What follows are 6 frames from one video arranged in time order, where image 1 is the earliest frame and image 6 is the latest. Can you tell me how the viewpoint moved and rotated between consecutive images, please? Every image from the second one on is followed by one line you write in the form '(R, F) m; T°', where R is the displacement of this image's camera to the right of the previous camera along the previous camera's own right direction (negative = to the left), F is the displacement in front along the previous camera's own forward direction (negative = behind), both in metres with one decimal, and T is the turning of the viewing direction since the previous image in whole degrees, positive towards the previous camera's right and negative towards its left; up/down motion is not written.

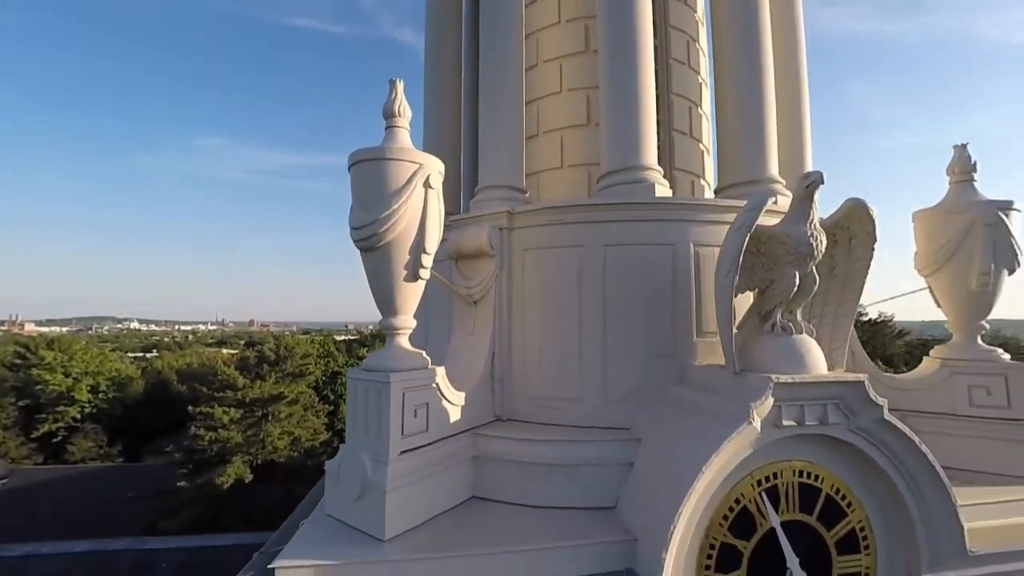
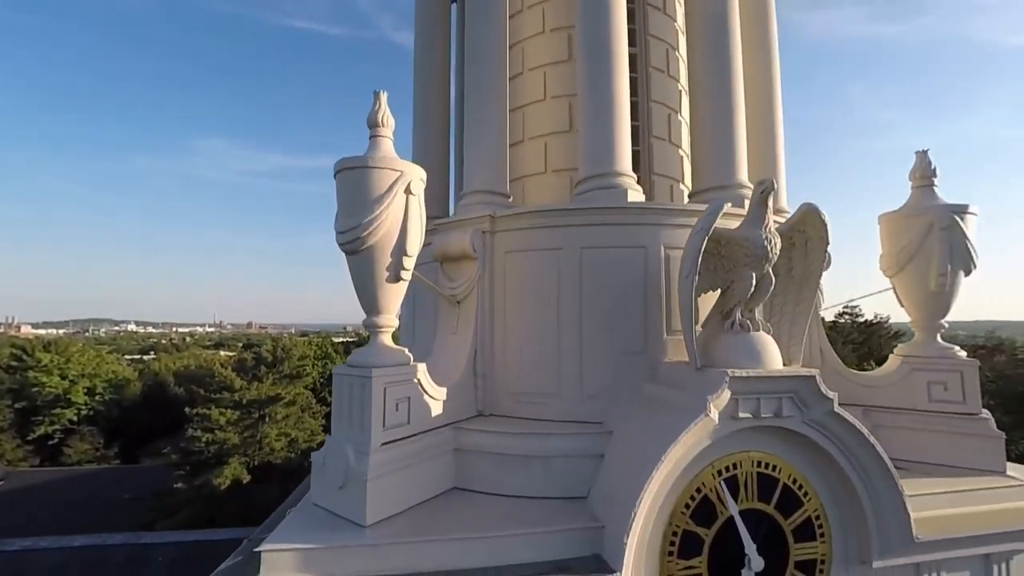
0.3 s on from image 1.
(+0.2, -0.3) m; 0°
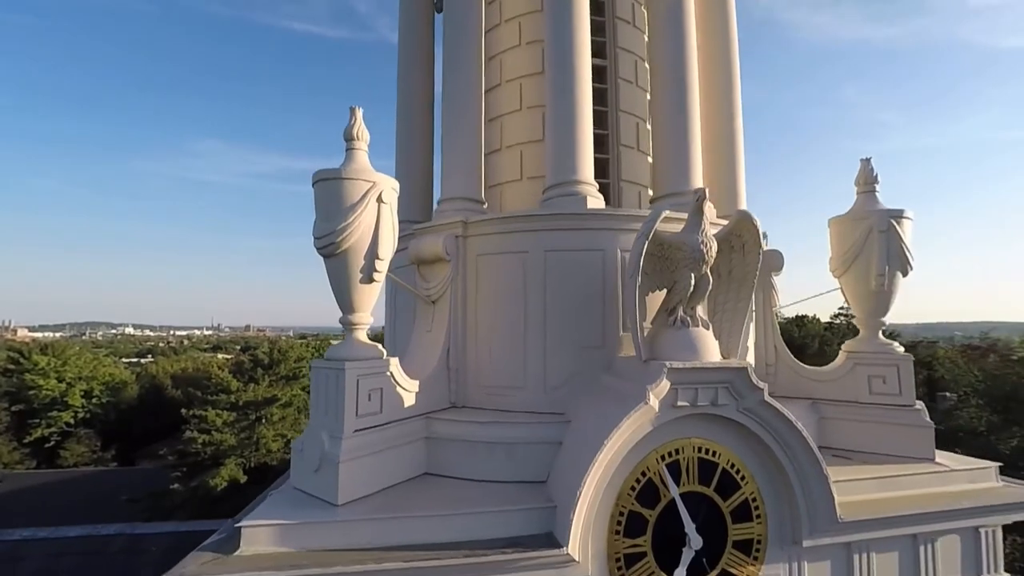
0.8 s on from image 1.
(+0.4, -0.6) m; 0°
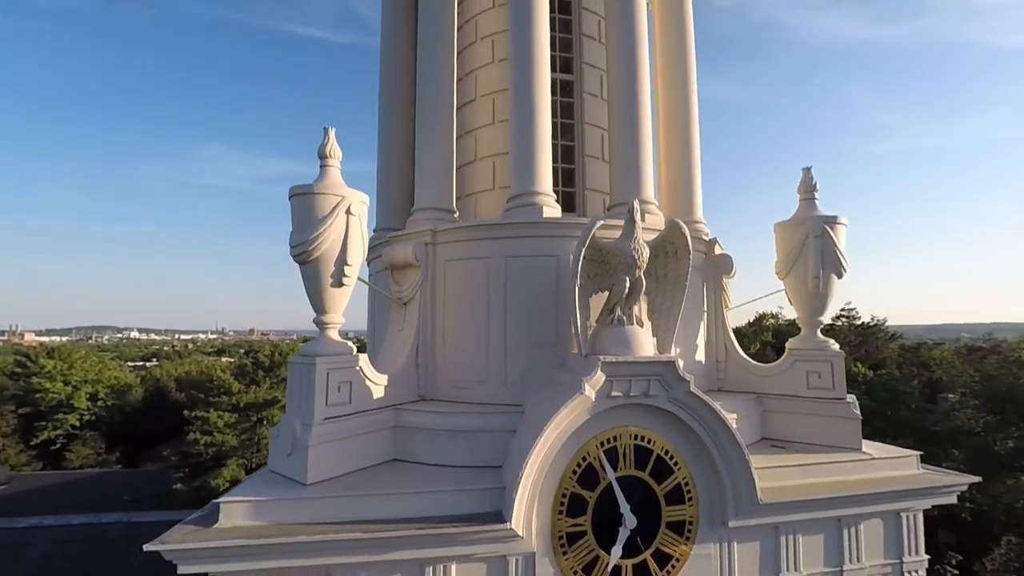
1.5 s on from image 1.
(+0.6, -0.7) m; 0°
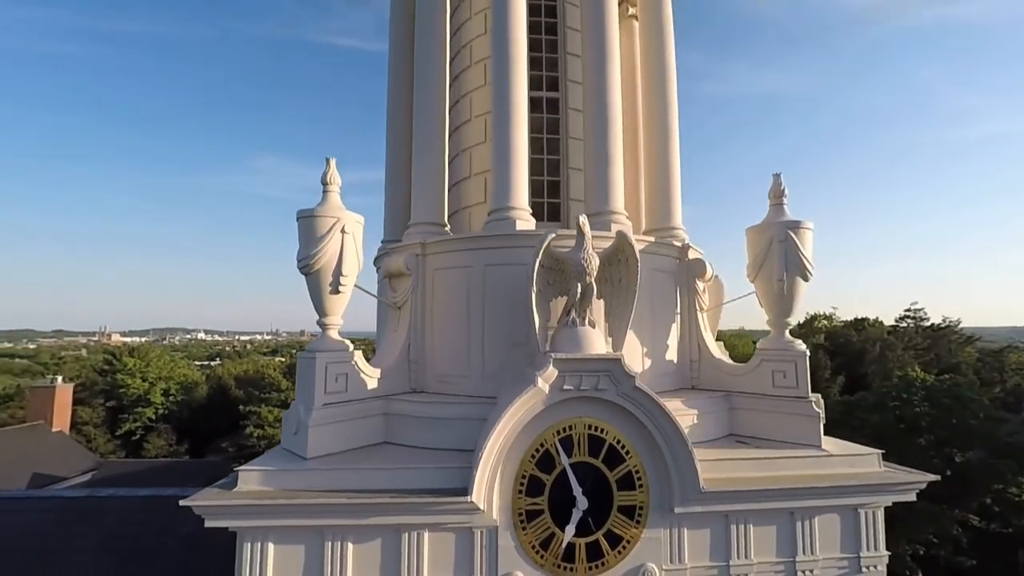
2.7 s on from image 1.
(+1.4, -1.0) m; -6°
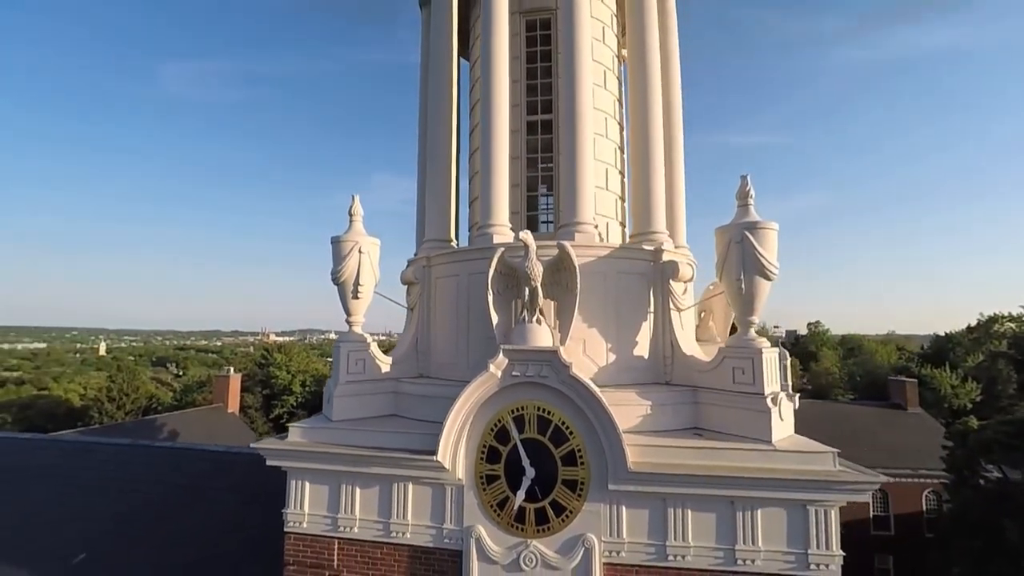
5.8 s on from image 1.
(+3.7, -1.1) m; -17°
